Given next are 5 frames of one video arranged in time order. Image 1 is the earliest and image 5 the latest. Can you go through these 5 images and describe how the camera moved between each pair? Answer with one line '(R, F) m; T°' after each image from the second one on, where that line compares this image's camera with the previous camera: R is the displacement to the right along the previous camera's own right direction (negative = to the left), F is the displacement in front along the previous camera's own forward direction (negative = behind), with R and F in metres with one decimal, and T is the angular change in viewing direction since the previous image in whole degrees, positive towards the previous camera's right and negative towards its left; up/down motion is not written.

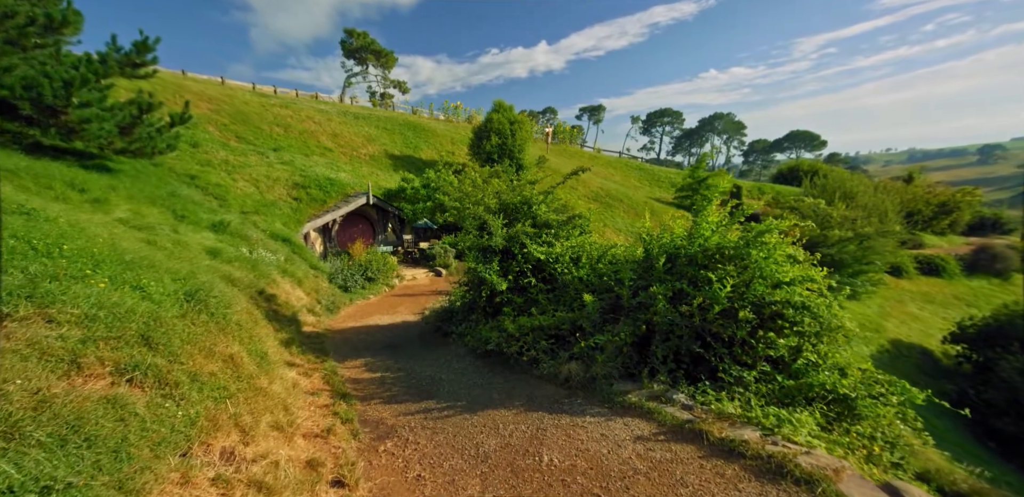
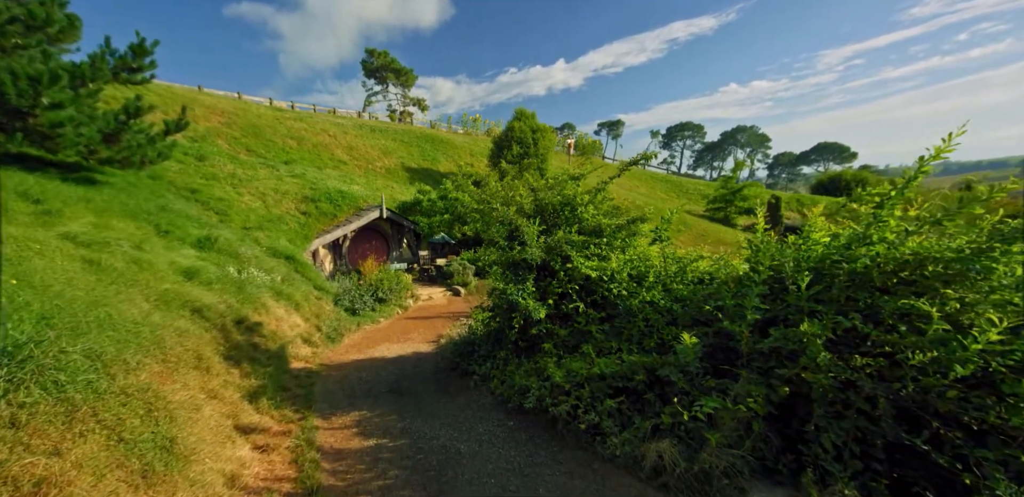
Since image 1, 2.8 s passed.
(-0.3, +2.1) m; -3°
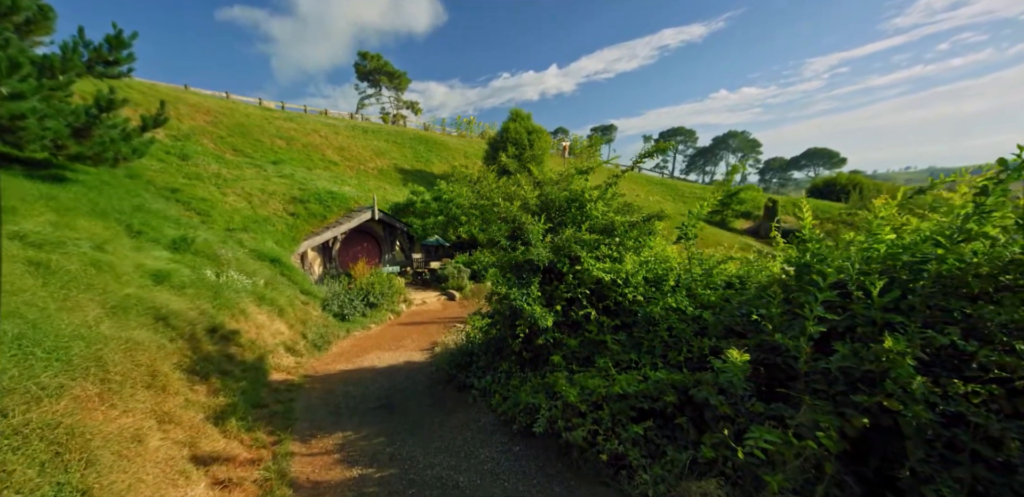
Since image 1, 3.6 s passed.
(-0.1, +0.7) m; +1°
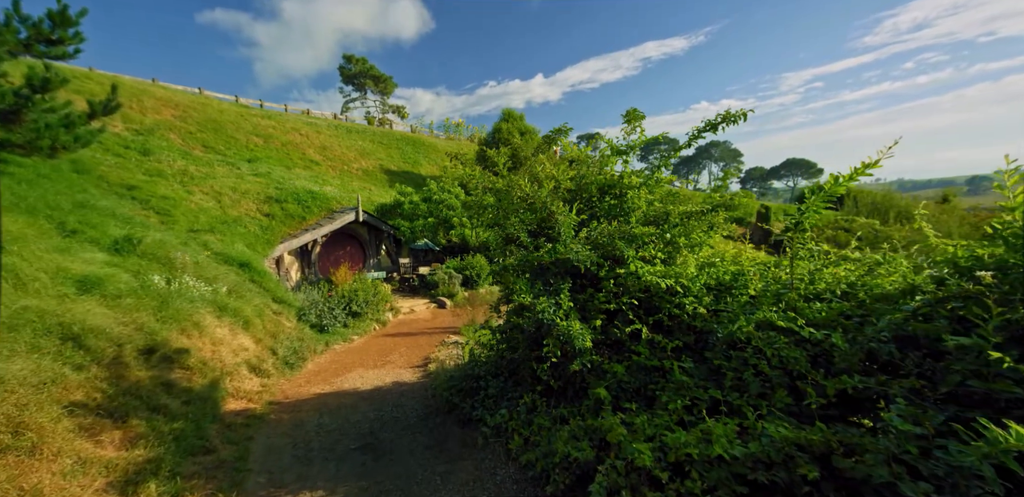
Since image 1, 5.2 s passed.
(-0.4, +1.4) m; +2°
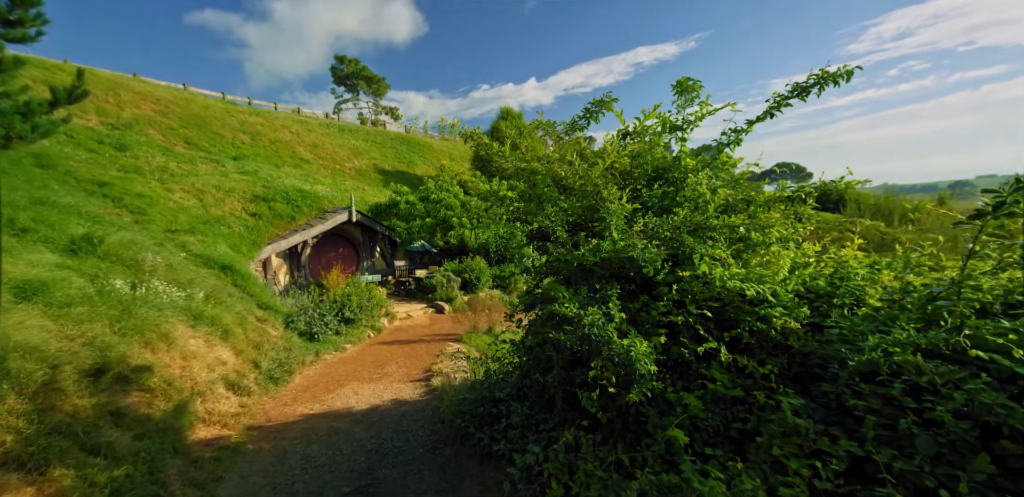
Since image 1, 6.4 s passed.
(-0.4, +1.0) m; +1°
